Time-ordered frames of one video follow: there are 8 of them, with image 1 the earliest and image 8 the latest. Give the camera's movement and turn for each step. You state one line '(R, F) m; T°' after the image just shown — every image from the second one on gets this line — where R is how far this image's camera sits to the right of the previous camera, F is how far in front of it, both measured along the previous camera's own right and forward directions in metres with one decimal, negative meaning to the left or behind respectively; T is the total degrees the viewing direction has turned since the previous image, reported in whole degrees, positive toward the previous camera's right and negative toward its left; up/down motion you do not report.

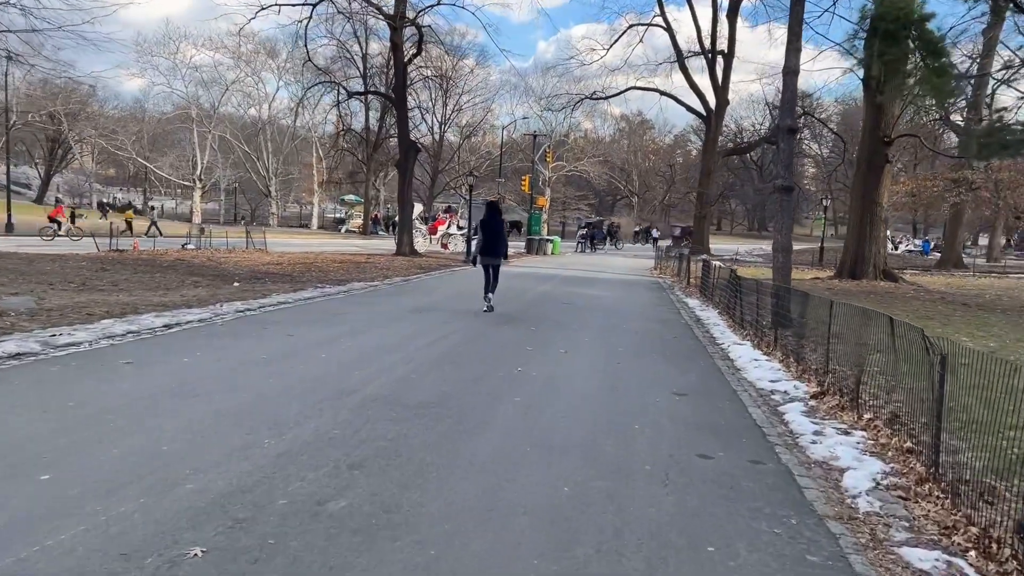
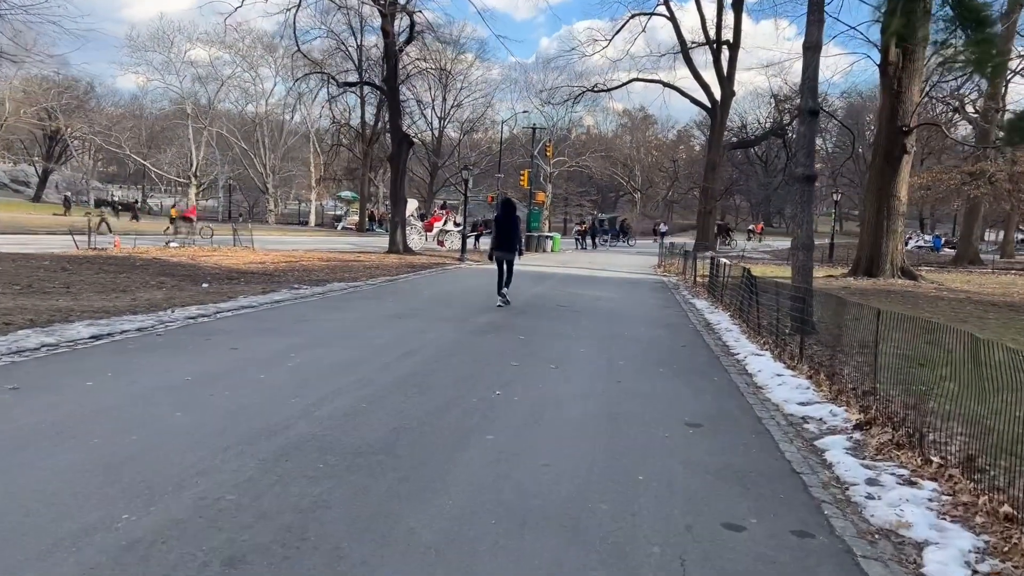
(+0.2, +1.4) m; 0°
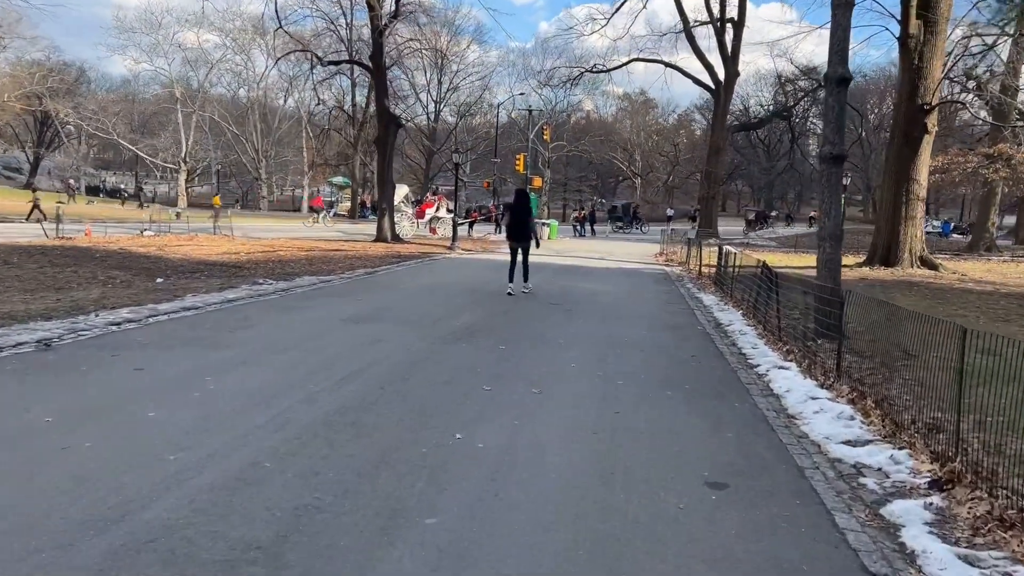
(+0.2, +1.5) m; 0°
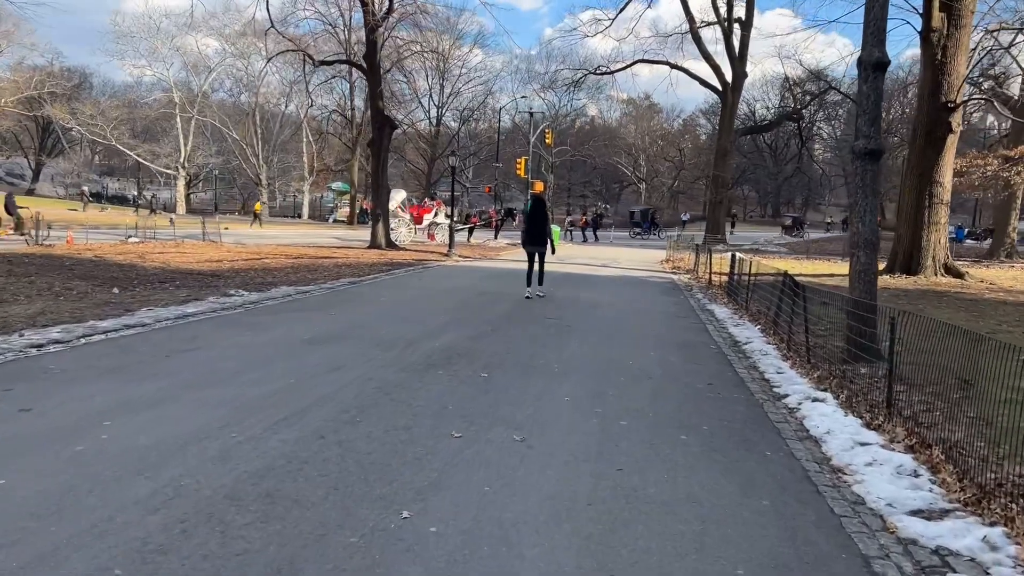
(+0.2, +1.2) m; 0°
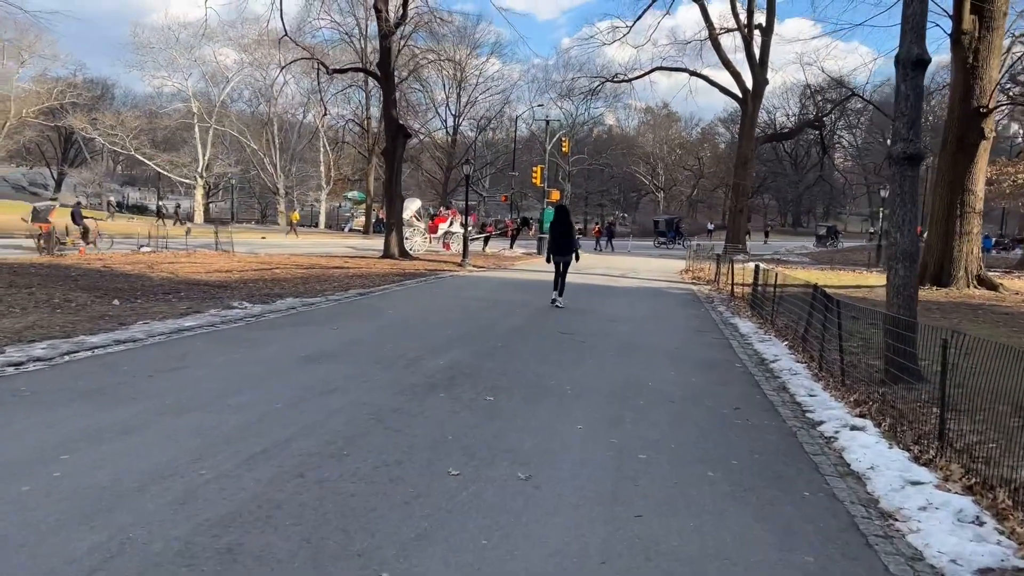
(+0.1, +0.5) m; -1°
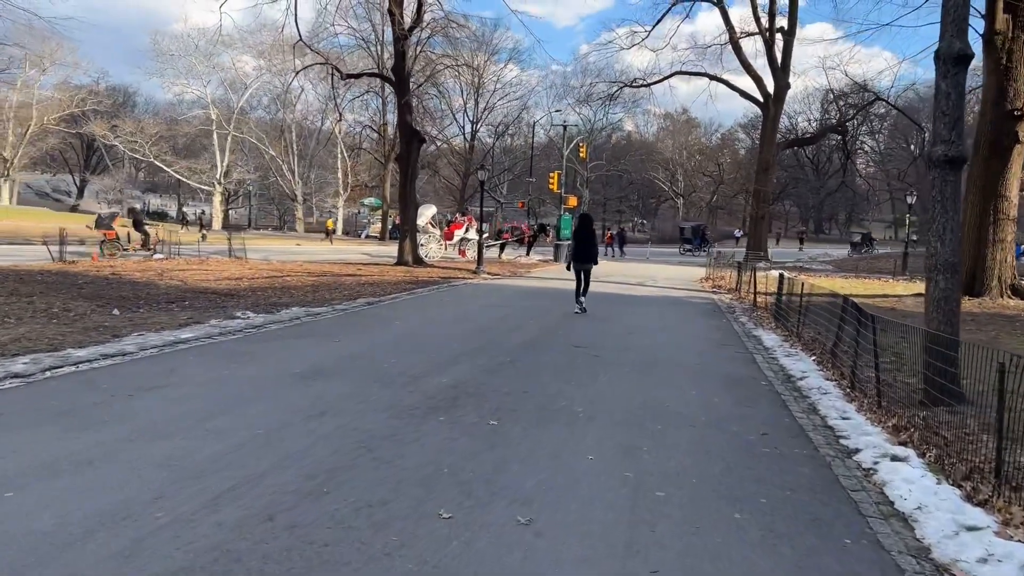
(+0.1, +0.5) m; -1°
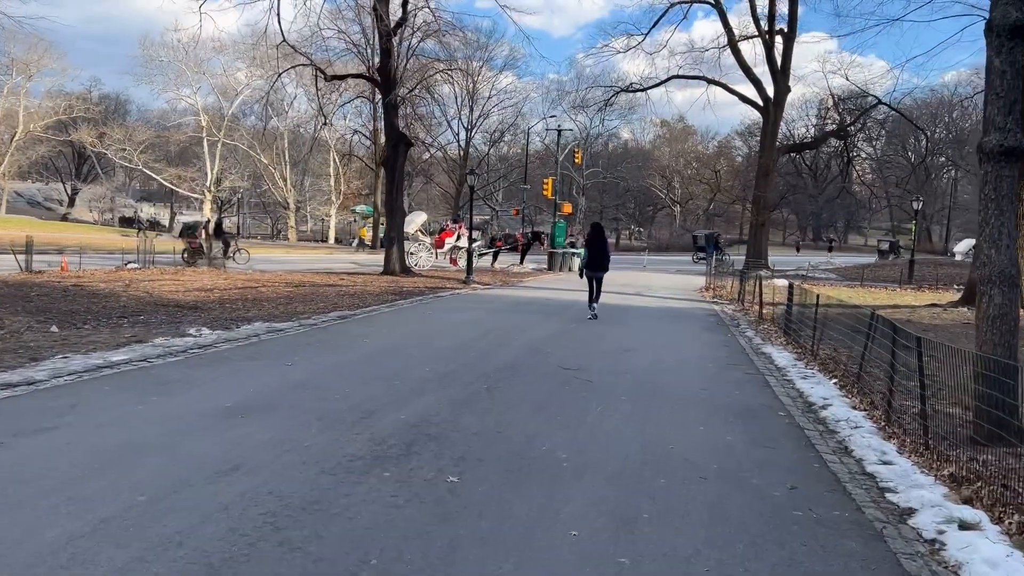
(+0.2, +1.2) m; 0°
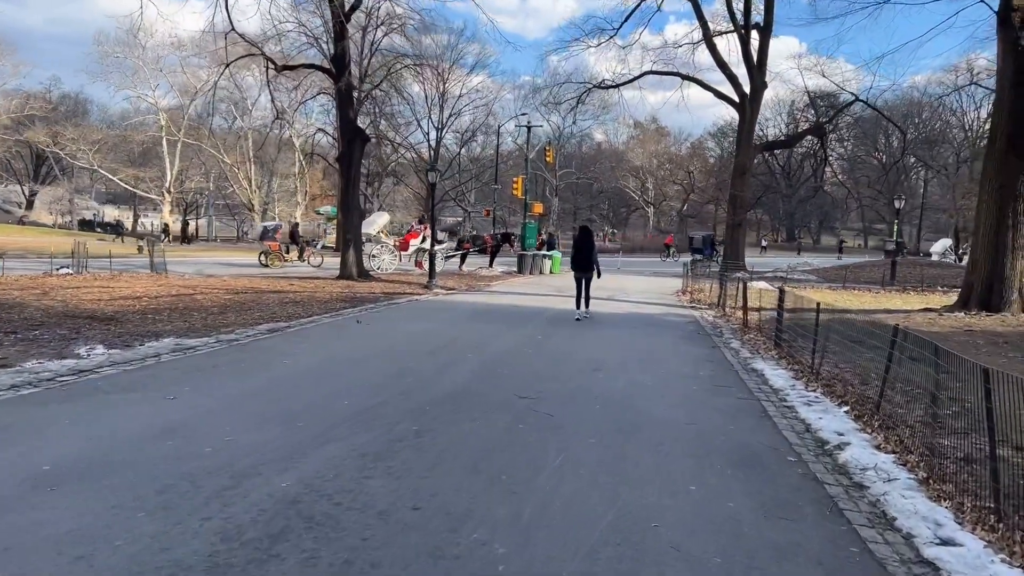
(+0.3, +1.6) m; +2°
